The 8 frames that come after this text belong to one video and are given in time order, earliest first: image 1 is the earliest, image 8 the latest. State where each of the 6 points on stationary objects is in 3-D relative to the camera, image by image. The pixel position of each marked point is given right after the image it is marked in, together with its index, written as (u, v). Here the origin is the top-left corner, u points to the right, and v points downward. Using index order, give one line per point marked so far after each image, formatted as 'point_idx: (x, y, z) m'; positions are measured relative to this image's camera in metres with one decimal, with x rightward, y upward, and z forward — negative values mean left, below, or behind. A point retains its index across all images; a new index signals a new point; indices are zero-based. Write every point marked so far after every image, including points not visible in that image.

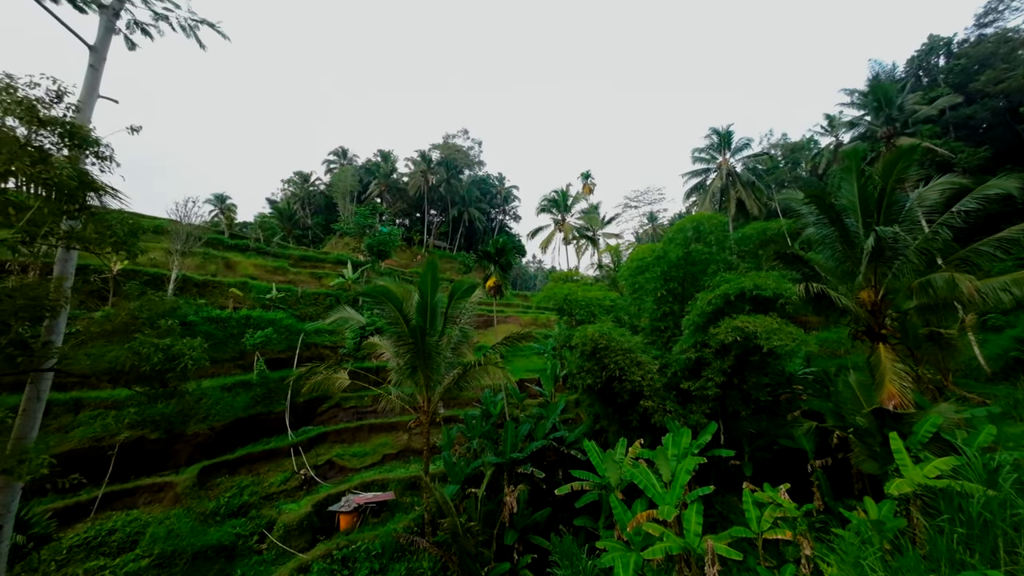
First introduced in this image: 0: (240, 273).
0: (-9.5, +0.4, +14.5) m
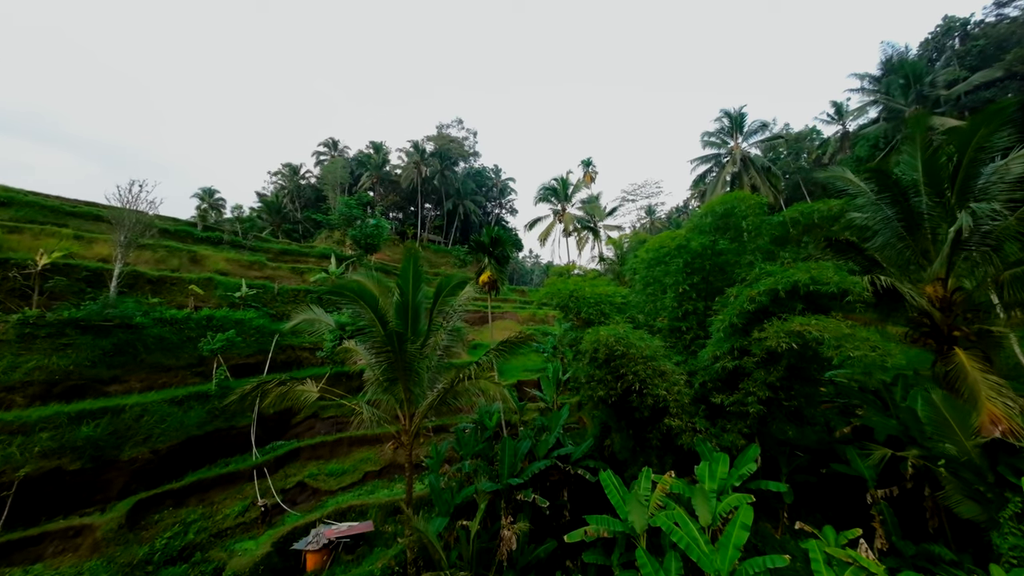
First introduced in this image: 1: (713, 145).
0: (-9.6, +0.6, +13.1) m
1: (+8.3, +5.9, +17.1) m
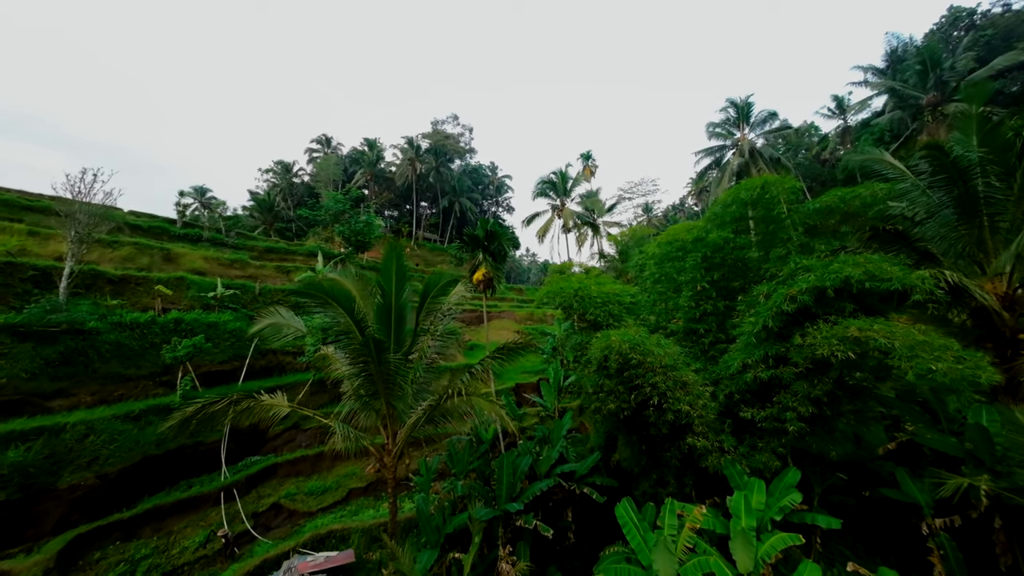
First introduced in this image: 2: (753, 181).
0: (-9.7, +0.5, +12.2) m
1: (+8.2, +6.0, +16.3) m
2: (+3.9, +1.8, +6.5) m
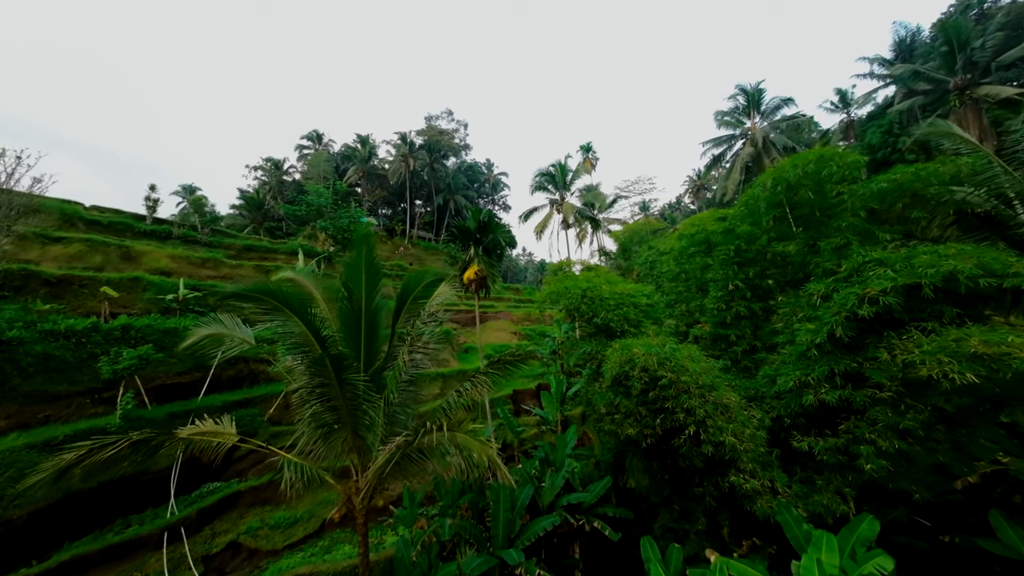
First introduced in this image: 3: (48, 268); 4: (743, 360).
0: (-9.8, +0.5, +11.0) m
1: (+8.0, +6.0, +15.2) m
2: (+3.9, +1.8, +5.4) m
3: (-10.5, +0.5, +9.4) m
4: (+3.2, -1.0, +5.7) m
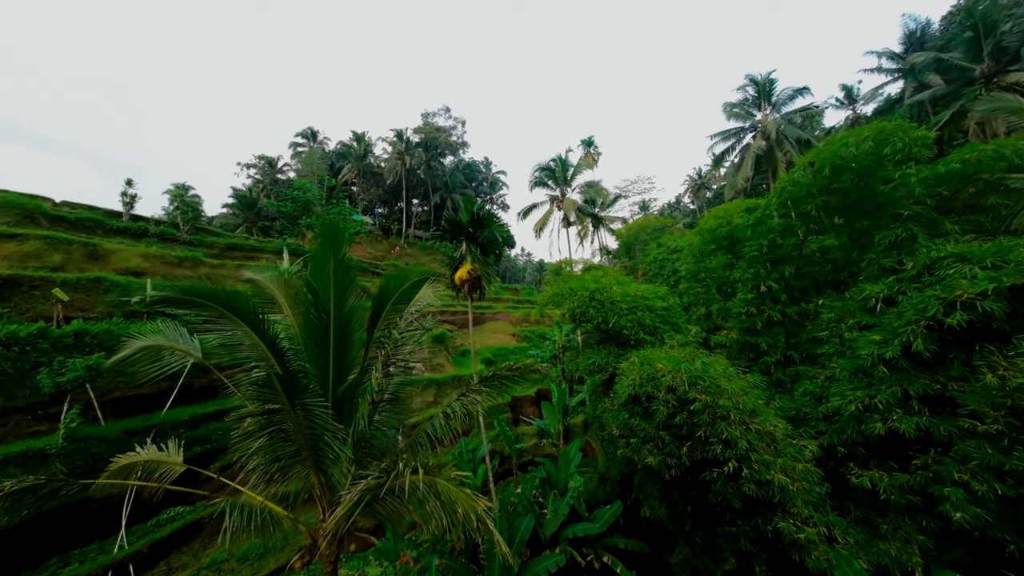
0: (-9.8, +0.5, +10.2) m
1: (+7.9, +6.0, +14.5) m
2: (+3.9, +1.8, +4.7) m
3: (-10.6, +0.4, +8.6) m
4: (+3.2, -1.0, +4.9) m
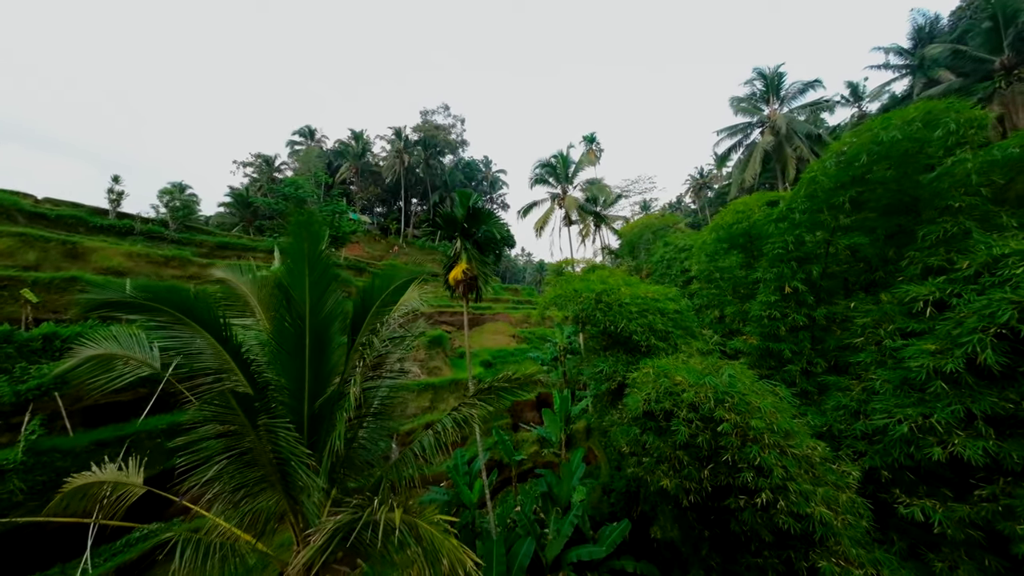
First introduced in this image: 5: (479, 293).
0: (-9.8, +0.5, +9.7) m
1: (+7.9, +6.0, +14.0) m
2: (+3.8, +1.7, +4.2) m
3: (-10.6, +0.4, +8.1) m
4: (+3.2, -1.0, +4.4) m
5: (-0.6, -0.1, +7.8) m
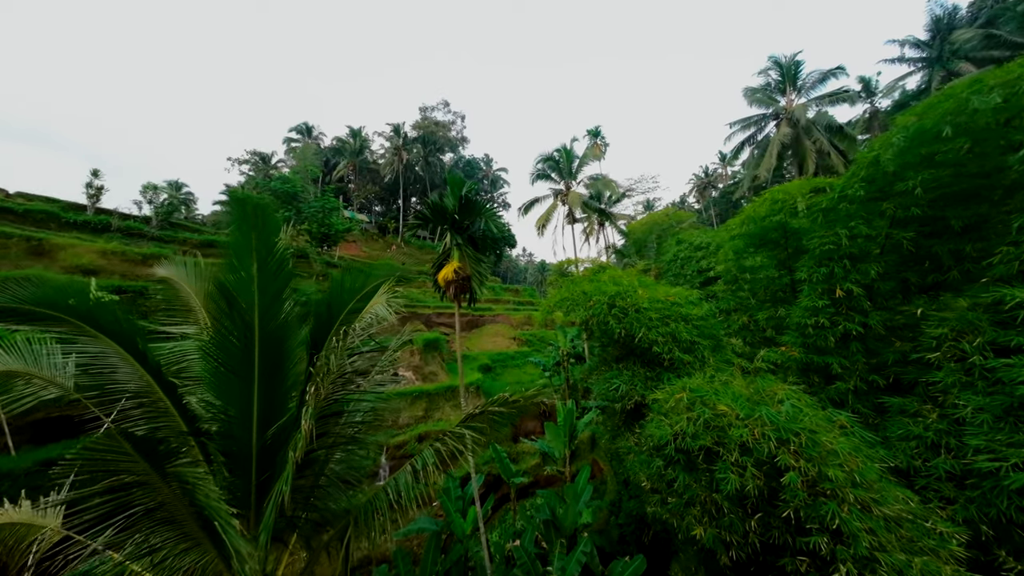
0: (-9.8, +0.5, +9.0) m
1: (+8.0, +5.9, +13.2) m
2: (+3.8, +1.7, +3.5) m
3: (-10.6, +0.4, +7.4) m
4: (+3.1, -1.0, +3.7) m
5: (-0.6, -0.1, +7.1) m
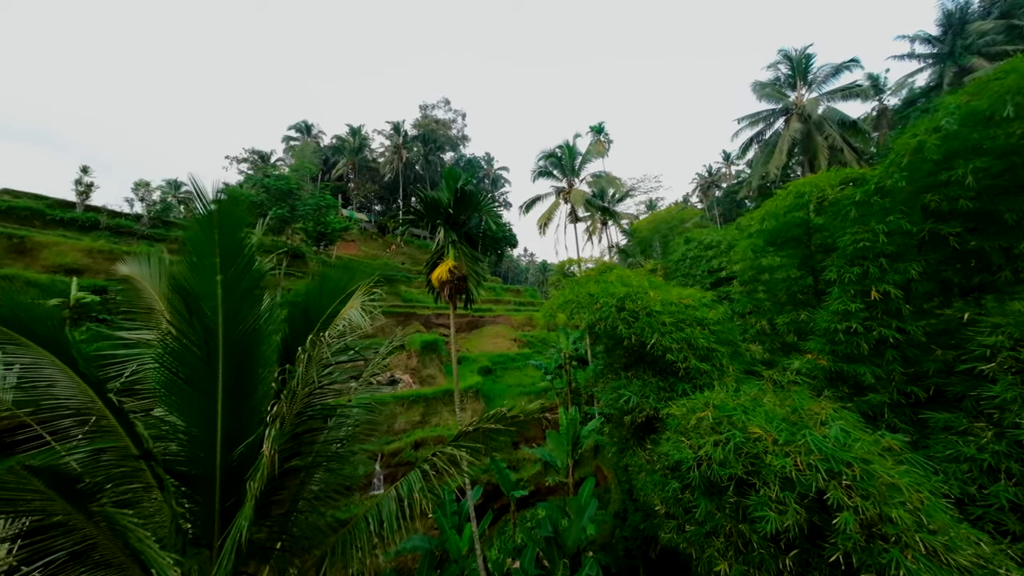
0: (-9.8, +0.5, +8.6) m
1: (+8.0, +5.9, +12.8) m
2: (+3.8, +1.7, +3.1) m
3: (-10.6, +0.4, +7.0) m
4: (+3.1, -1.1, +3.3) m
5: (-0.6, -0.1, +6.7) m
